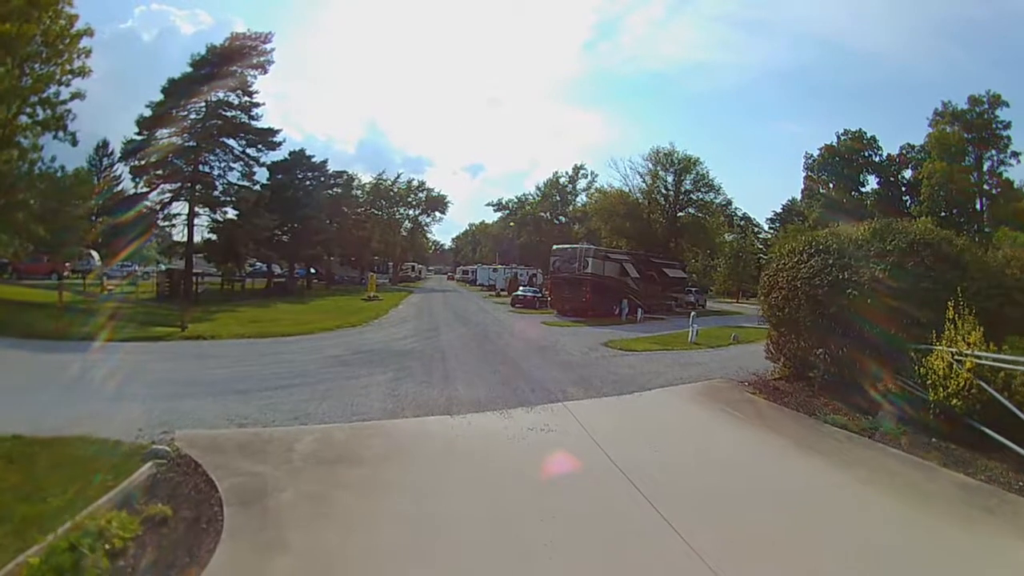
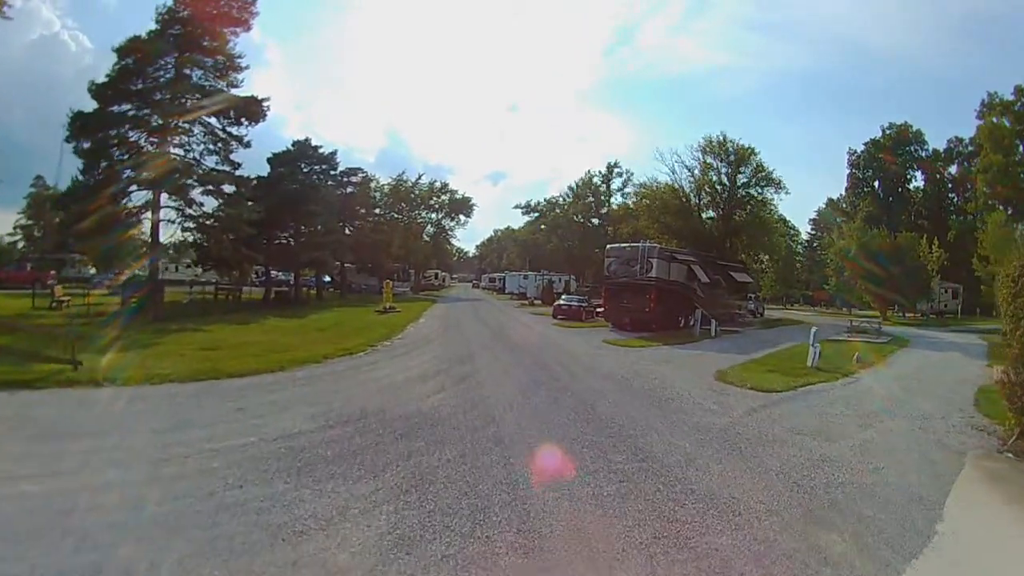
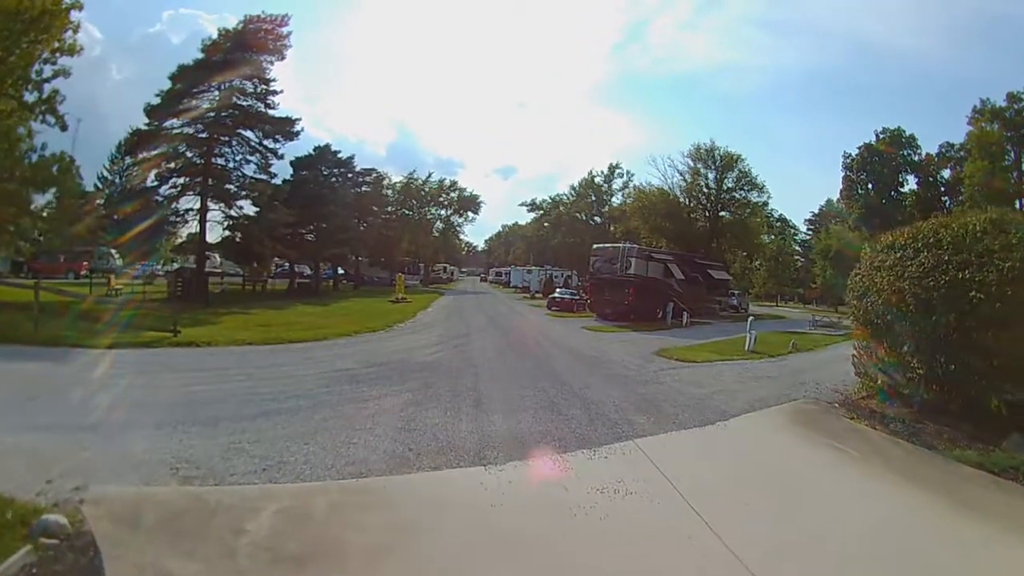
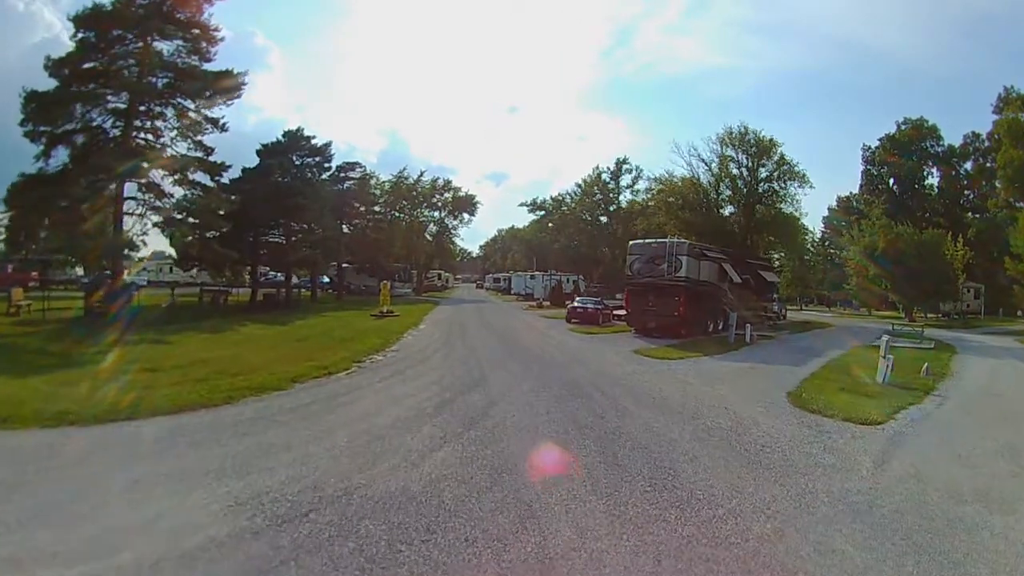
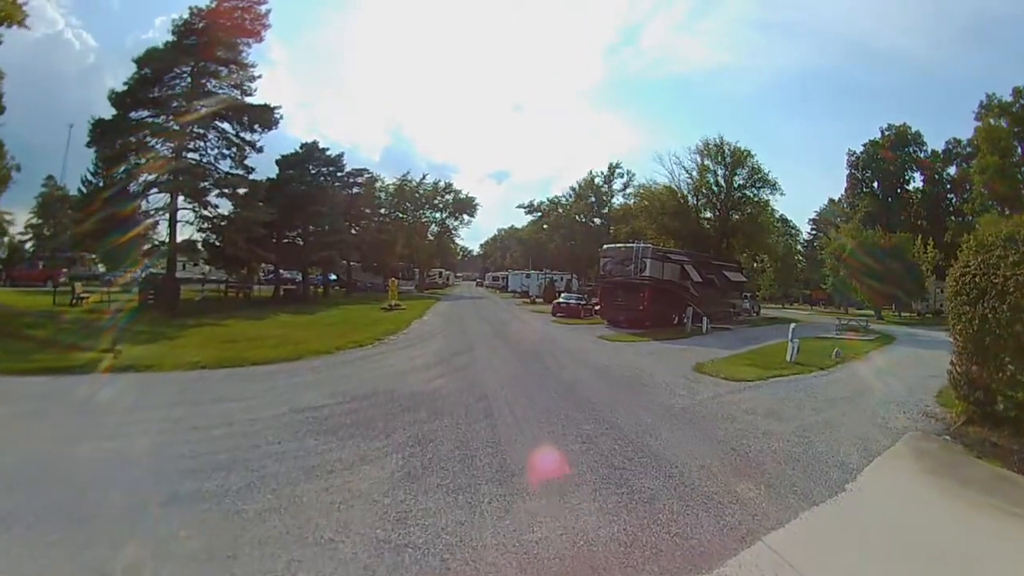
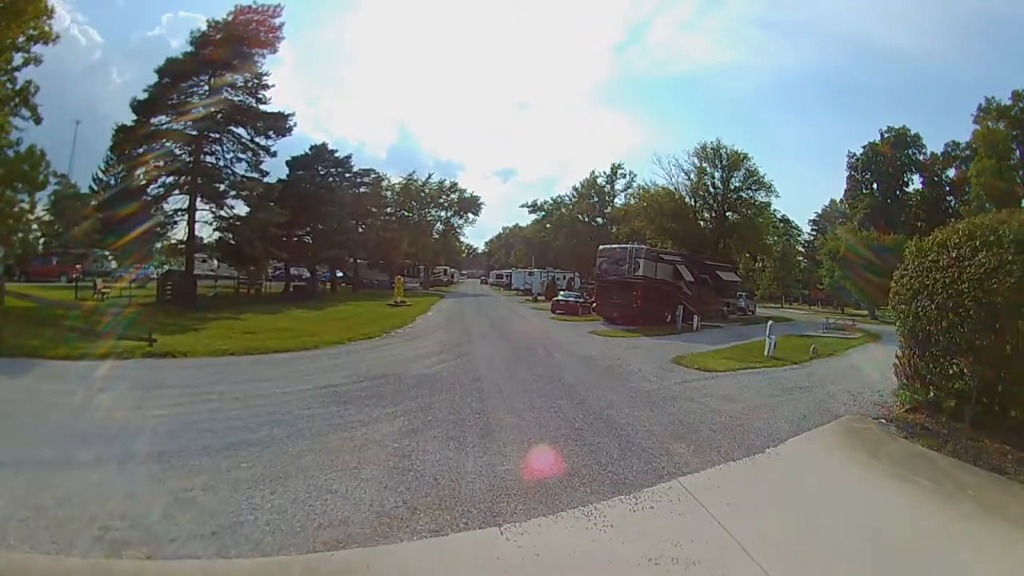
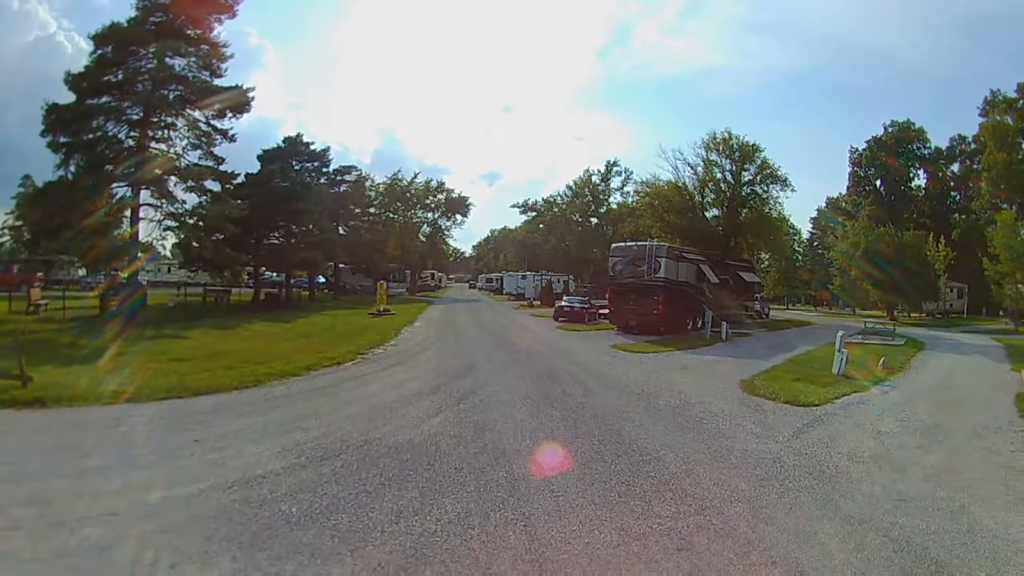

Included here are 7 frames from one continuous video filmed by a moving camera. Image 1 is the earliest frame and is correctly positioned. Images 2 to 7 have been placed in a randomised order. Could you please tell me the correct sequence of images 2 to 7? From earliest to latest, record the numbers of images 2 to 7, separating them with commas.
3, 6, 5, 2, 7, 4
